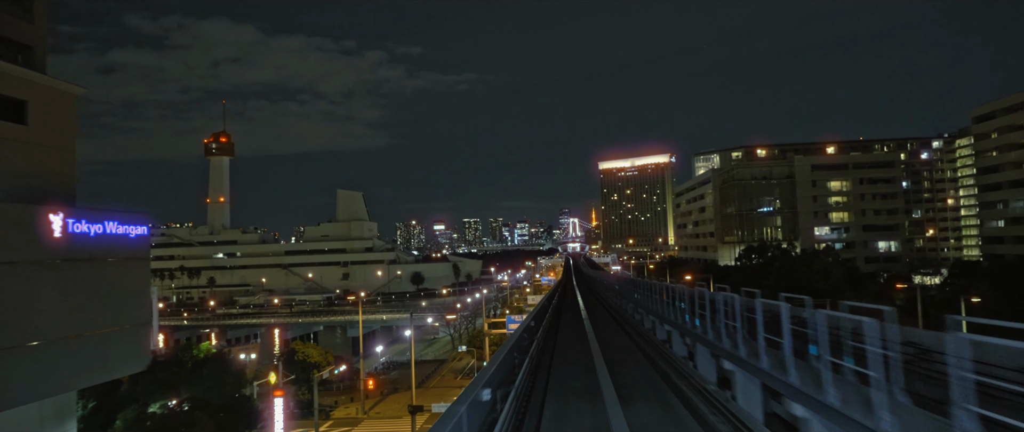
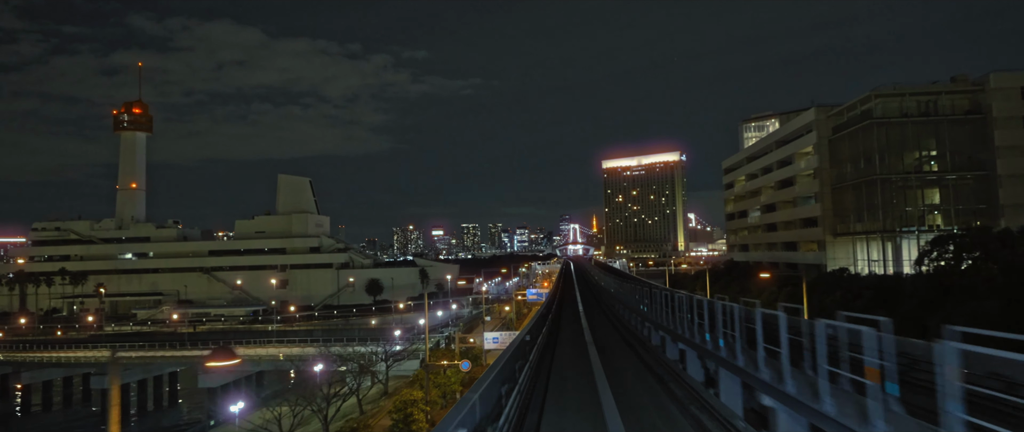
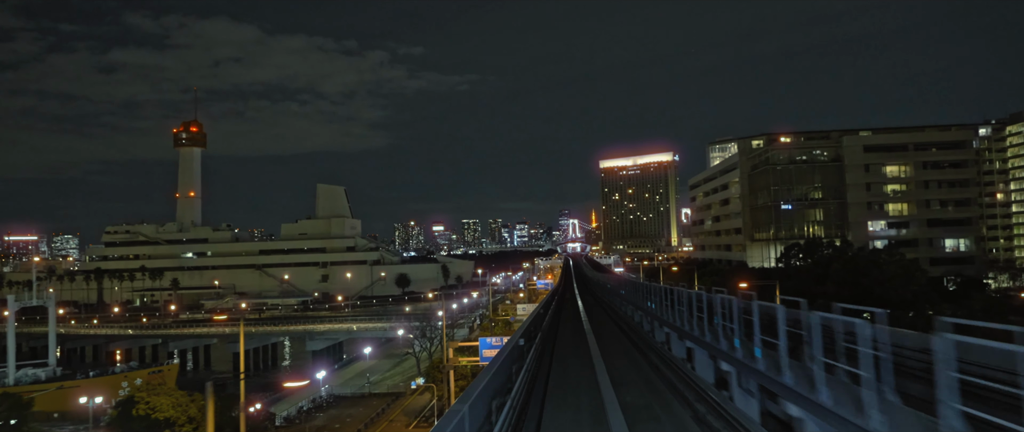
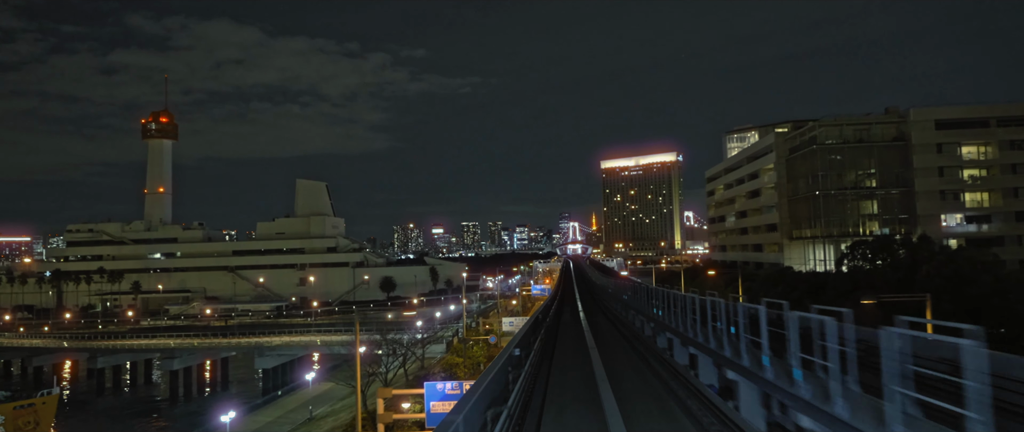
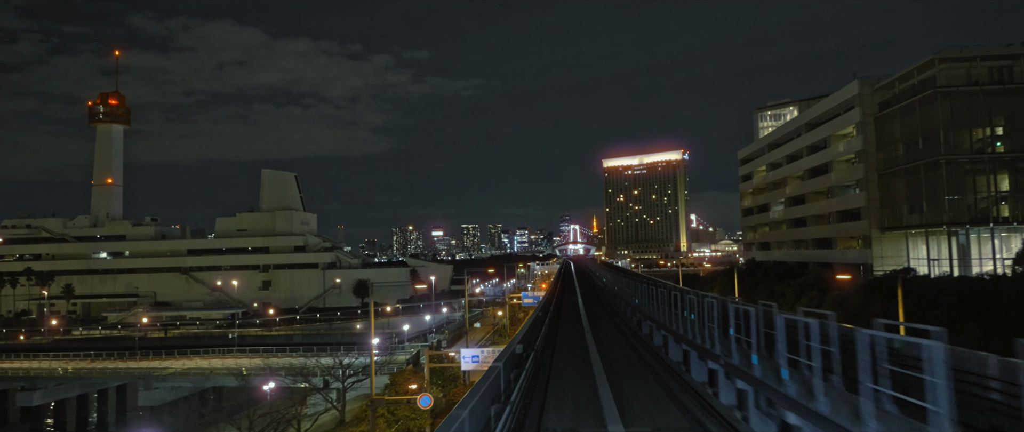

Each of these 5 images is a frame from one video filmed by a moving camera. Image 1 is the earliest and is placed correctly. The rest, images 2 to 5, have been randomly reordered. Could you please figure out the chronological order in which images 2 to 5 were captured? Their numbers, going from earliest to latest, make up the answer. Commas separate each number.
3, 4, 2, 5
